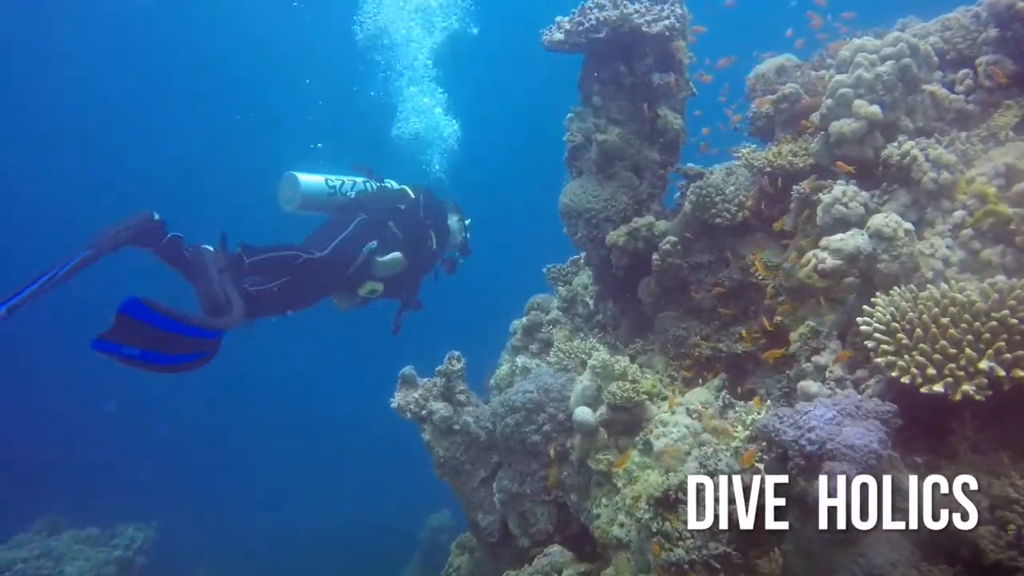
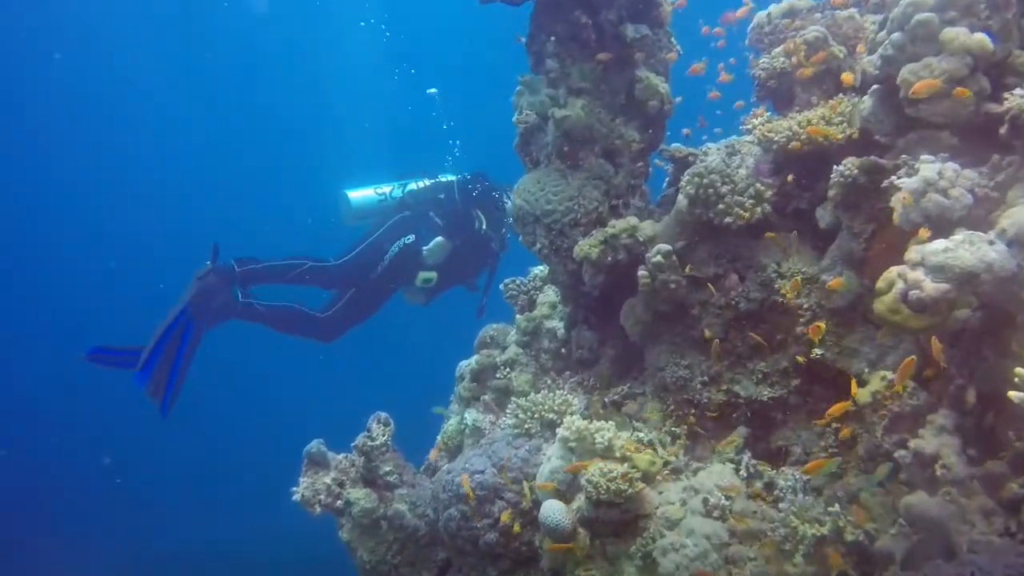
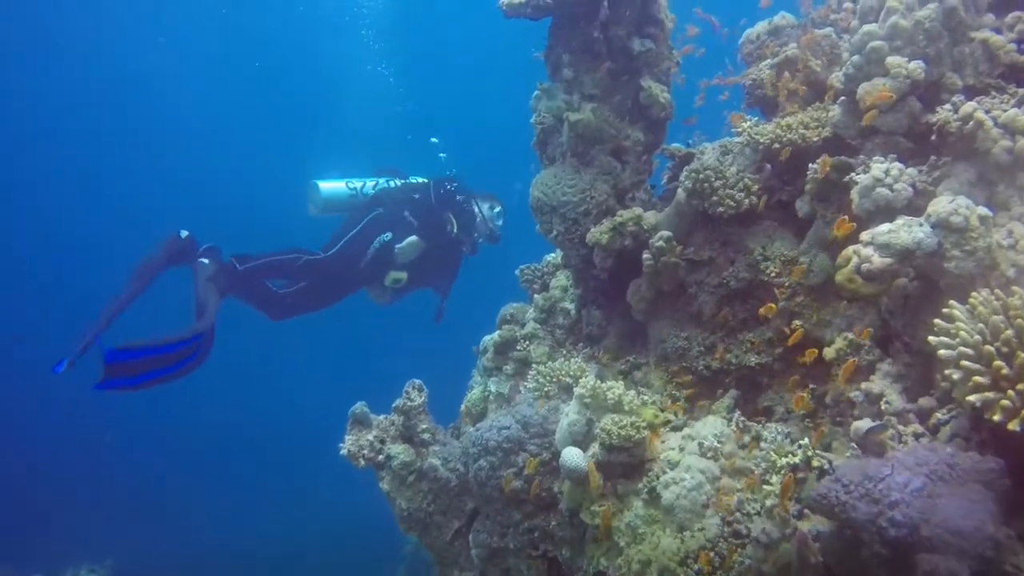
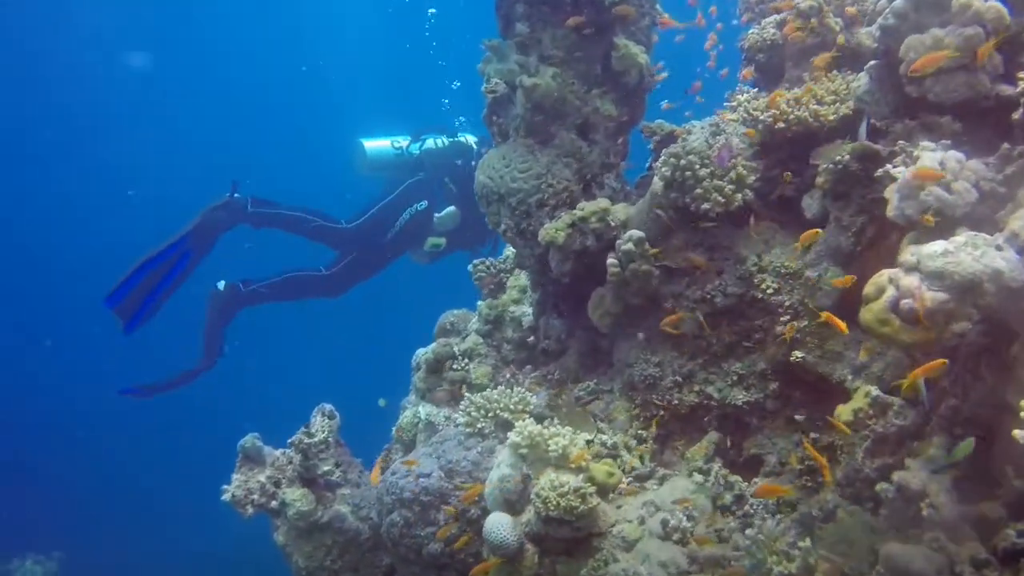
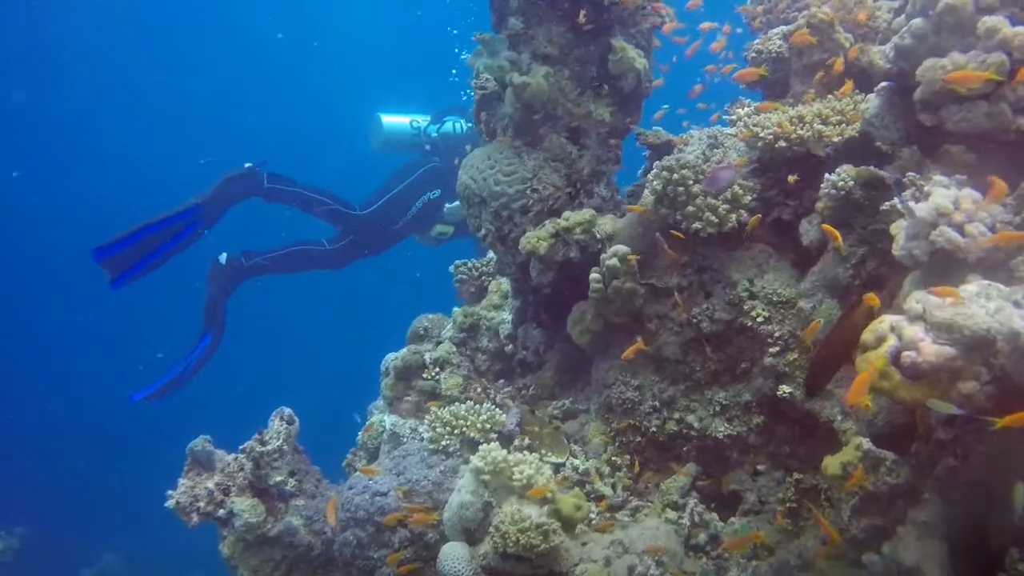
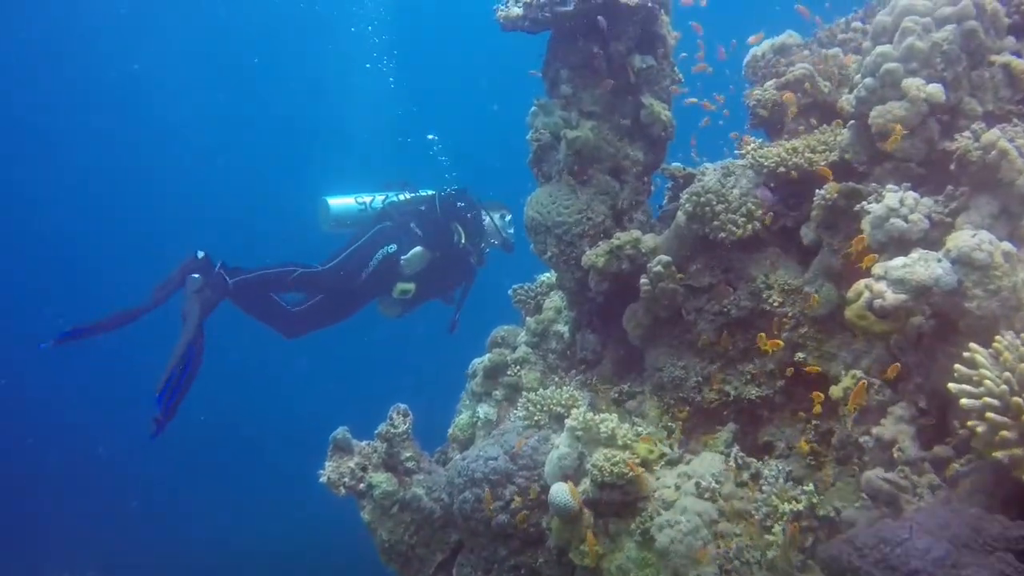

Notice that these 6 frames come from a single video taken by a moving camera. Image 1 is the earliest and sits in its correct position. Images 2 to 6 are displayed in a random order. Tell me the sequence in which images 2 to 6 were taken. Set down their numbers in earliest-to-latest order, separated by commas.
3, 6, 2, 4, 5
